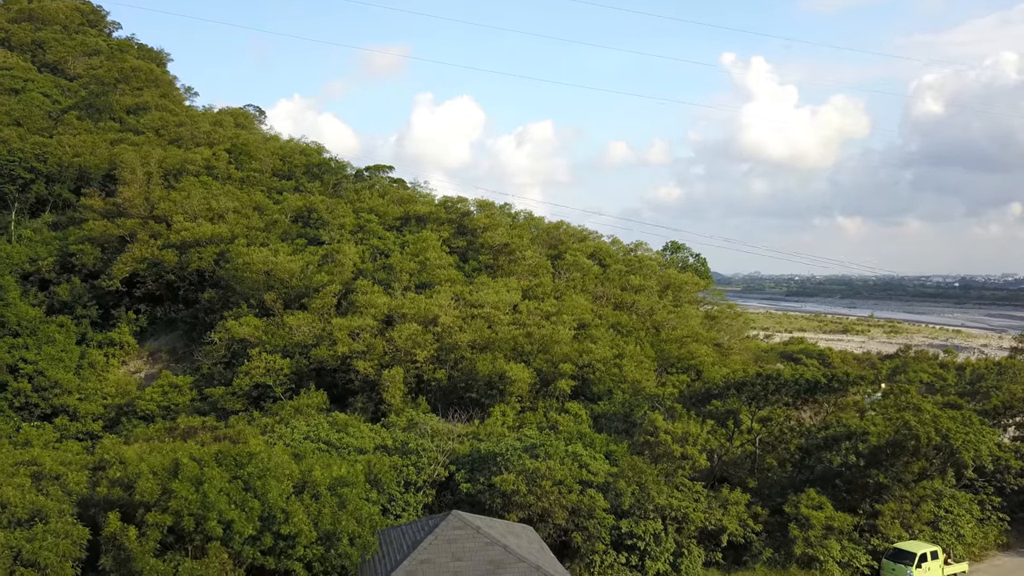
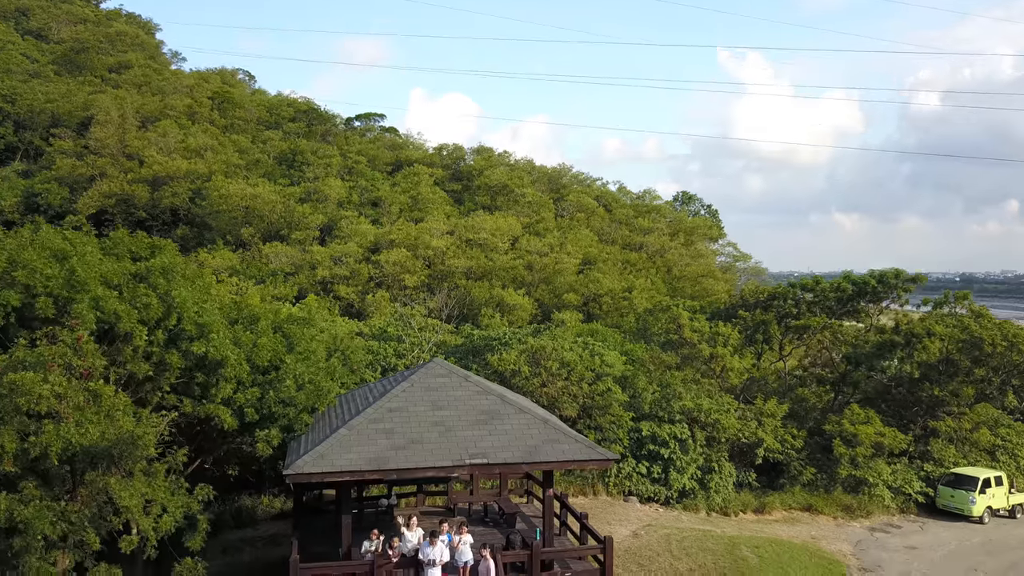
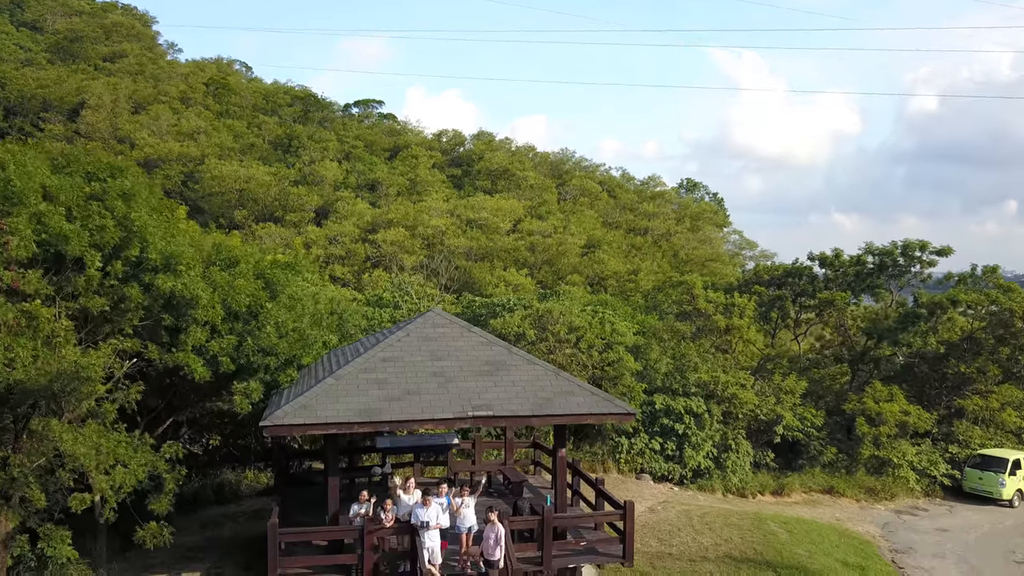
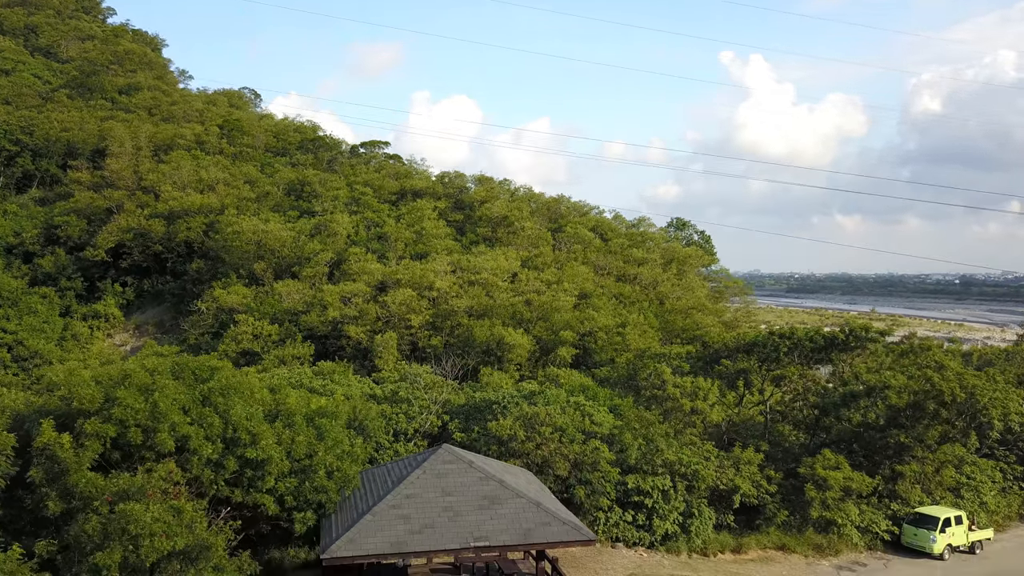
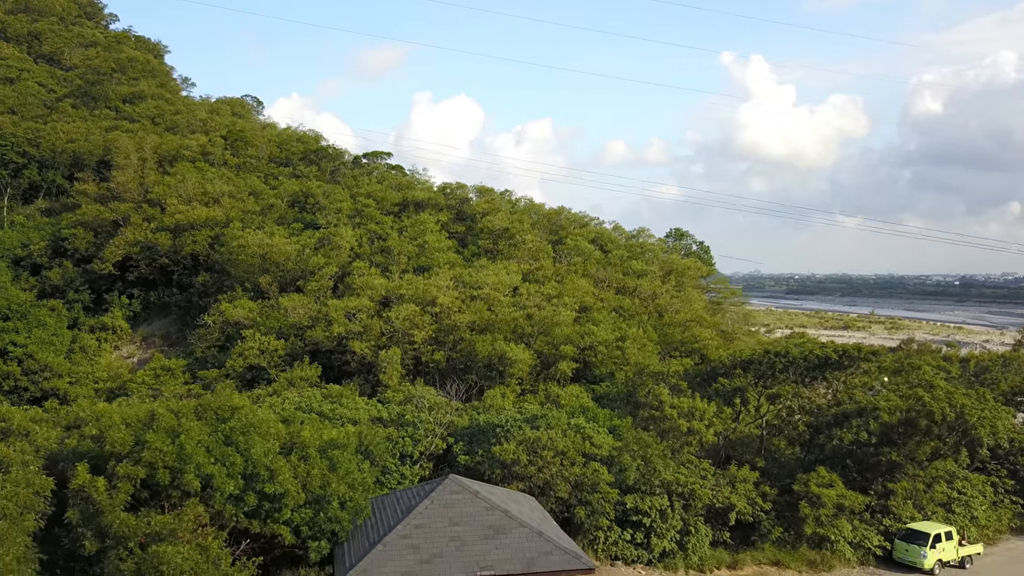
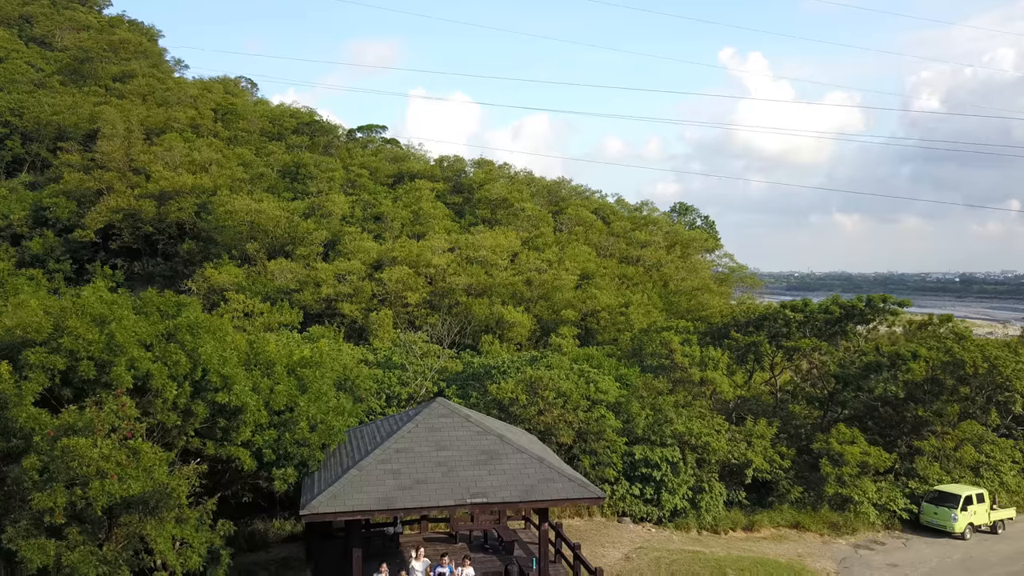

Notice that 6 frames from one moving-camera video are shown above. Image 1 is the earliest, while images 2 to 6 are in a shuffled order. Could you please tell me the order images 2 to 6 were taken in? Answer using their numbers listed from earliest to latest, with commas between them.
5, 4, 6, 2, 3
